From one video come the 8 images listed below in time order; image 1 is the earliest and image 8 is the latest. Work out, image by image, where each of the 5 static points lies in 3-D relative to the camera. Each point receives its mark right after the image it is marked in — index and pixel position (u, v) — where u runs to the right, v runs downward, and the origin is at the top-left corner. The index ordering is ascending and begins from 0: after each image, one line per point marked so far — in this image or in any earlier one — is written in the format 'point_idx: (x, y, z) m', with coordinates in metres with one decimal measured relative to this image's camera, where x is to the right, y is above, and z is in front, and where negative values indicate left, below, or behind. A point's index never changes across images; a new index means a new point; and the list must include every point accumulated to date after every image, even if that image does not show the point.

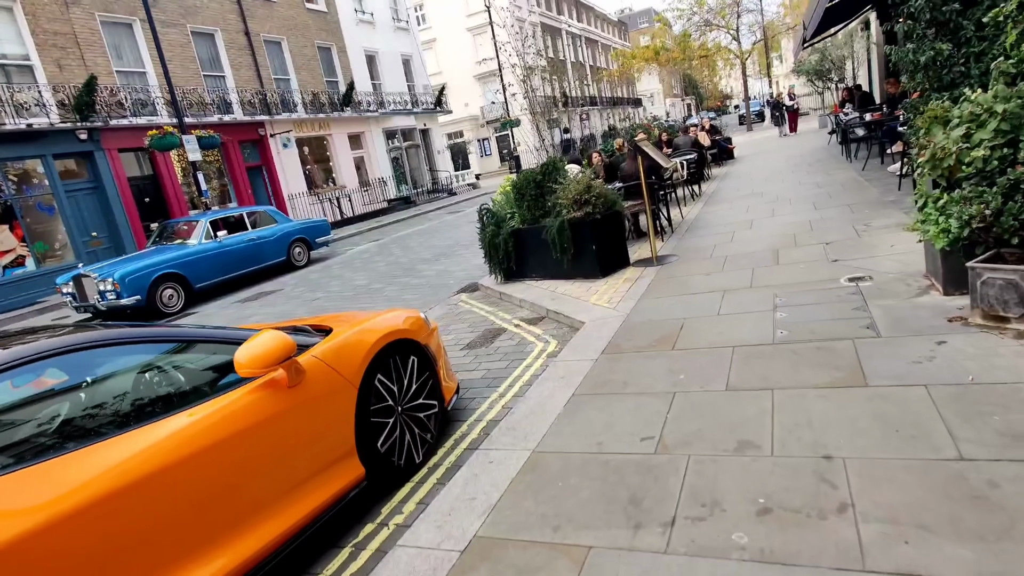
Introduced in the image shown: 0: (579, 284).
0: (+0.7, 0.0, +6.7) m
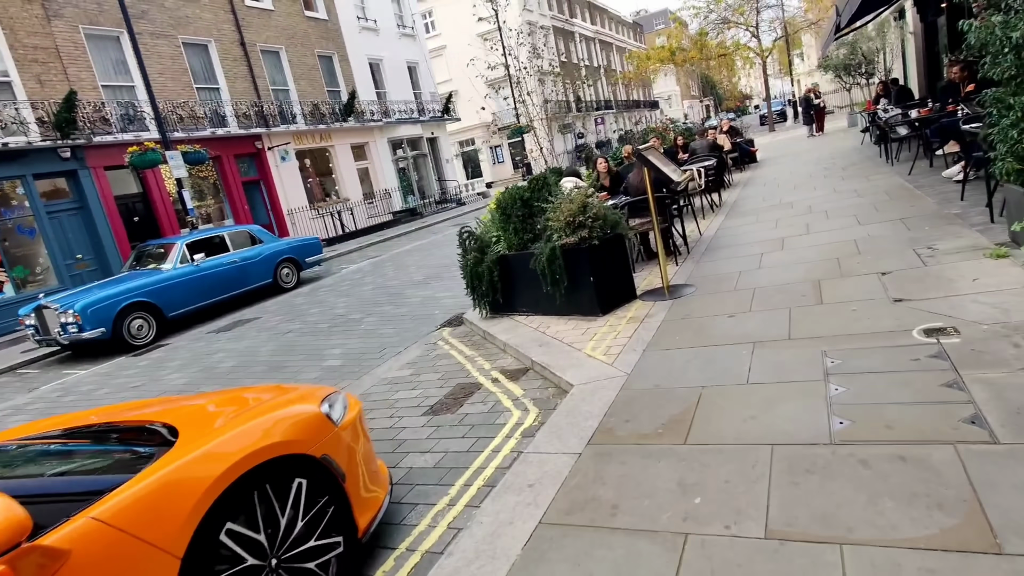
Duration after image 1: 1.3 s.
0: (+0.6, -0.3, +5.5) m
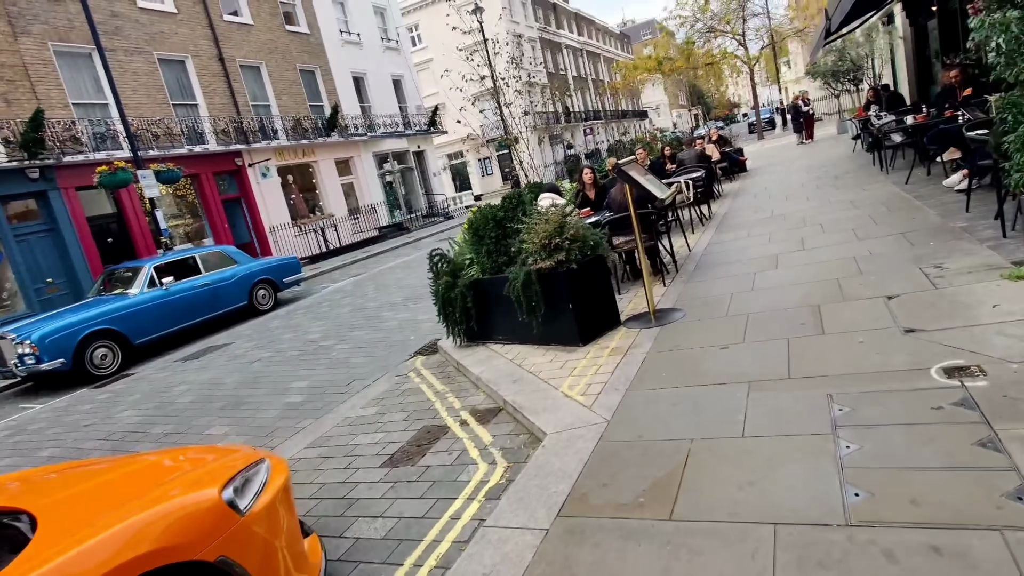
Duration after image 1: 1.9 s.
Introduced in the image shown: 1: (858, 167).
0: (+0.3, -0.6, +5.0) m
1: (+6.5, +2.3, +11.5) m
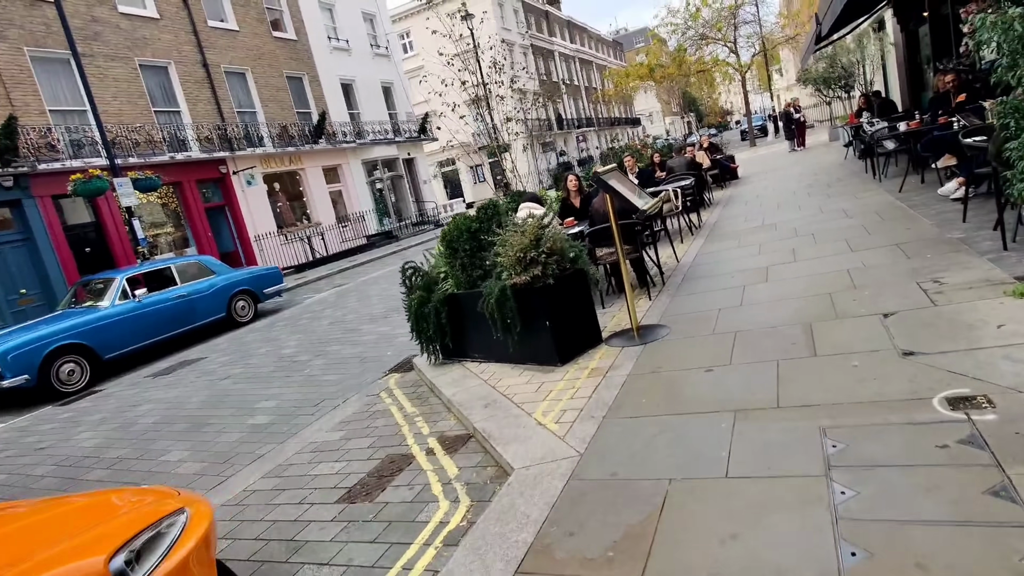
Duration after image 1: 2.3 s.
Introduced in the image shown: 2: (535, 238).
0: (+0.1, -0.7, +4.7) m
1: (+6.2, +2.1, +11.3) m
2: (+0.2, +0.4, +4.8) m
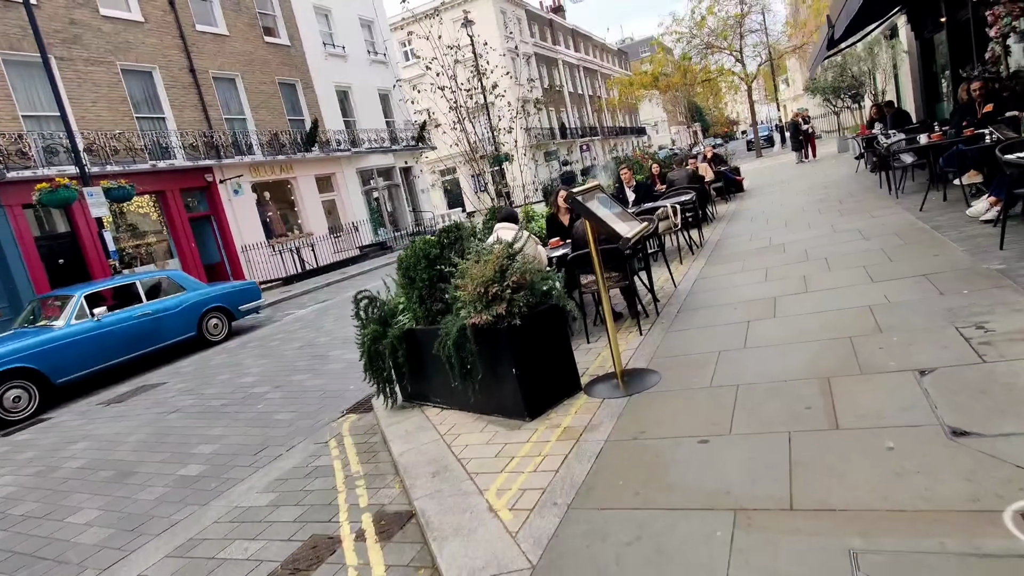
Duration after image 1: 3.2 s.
0: (-0.1, -0.9, +4.0) m
1: (+6.0, +1.7, +10.6) m
2: (-0.1, +0.1, +4.1) m
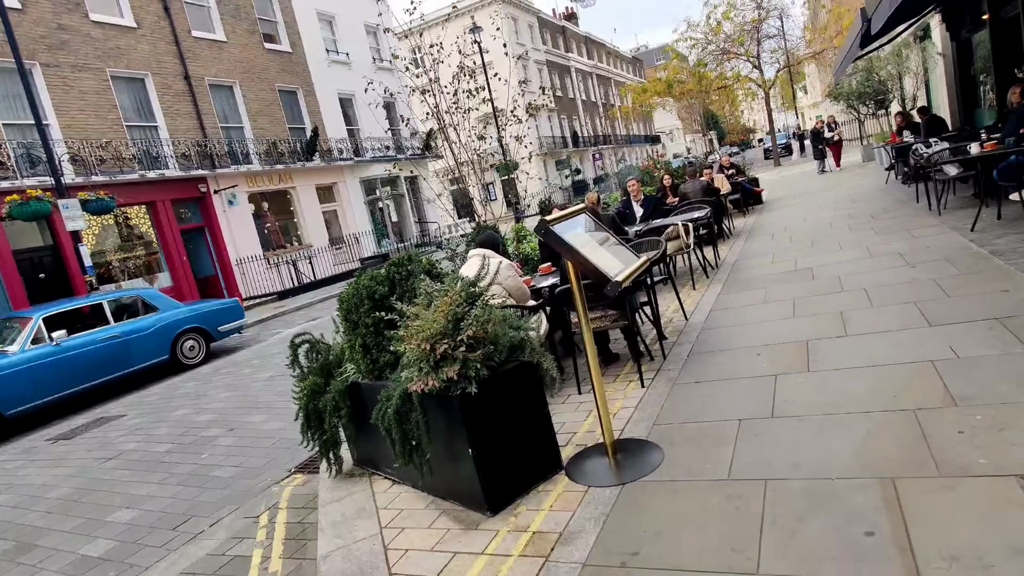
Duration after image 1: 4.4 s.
0: (-0.4, -1.2, +3.0) m
1: (+6.0, +1.3, +9.5) m
2: (-0.3, -0.2, +3.1) m
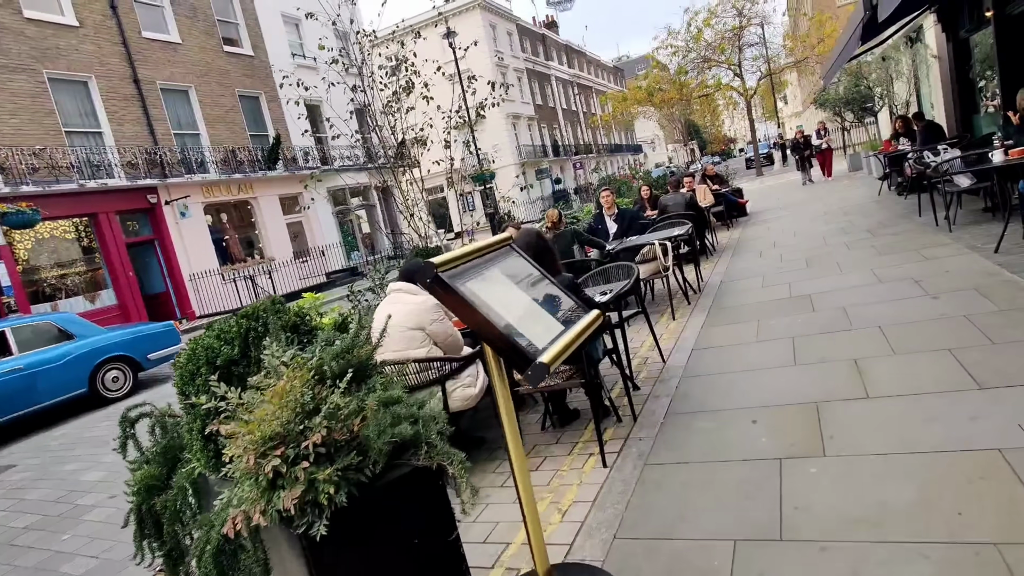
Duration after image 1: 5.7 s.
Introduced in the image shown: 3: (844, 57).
0: (-0.8, -1.5, +2.0) m
1: (+5.4, +1.0, +8.6) m
2: (-0.7, -0.4, +2.1) m
3: (+6.3, +4.4, +11.9) m
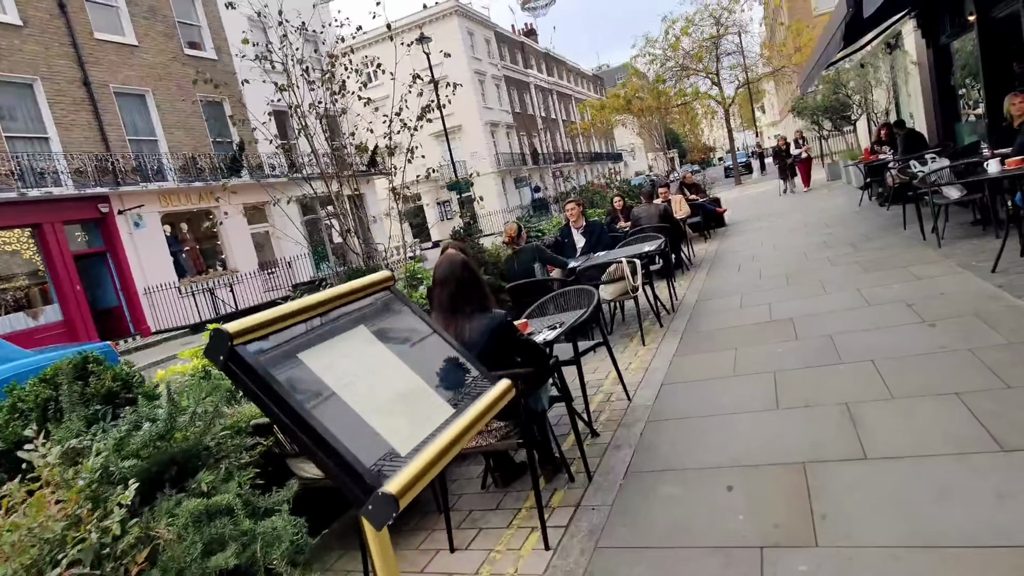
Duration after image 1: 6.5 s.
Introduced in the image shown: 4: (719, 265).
0: (-1.1, -1.6, +1.3) m
1: (+4.9, +0.8, +8.1) m
2: (-1.0, -0.6, +1.4) m
3: (+5.7, +4.2, +11.5) m
4: (+3.1, +0.3, +9.0) m
